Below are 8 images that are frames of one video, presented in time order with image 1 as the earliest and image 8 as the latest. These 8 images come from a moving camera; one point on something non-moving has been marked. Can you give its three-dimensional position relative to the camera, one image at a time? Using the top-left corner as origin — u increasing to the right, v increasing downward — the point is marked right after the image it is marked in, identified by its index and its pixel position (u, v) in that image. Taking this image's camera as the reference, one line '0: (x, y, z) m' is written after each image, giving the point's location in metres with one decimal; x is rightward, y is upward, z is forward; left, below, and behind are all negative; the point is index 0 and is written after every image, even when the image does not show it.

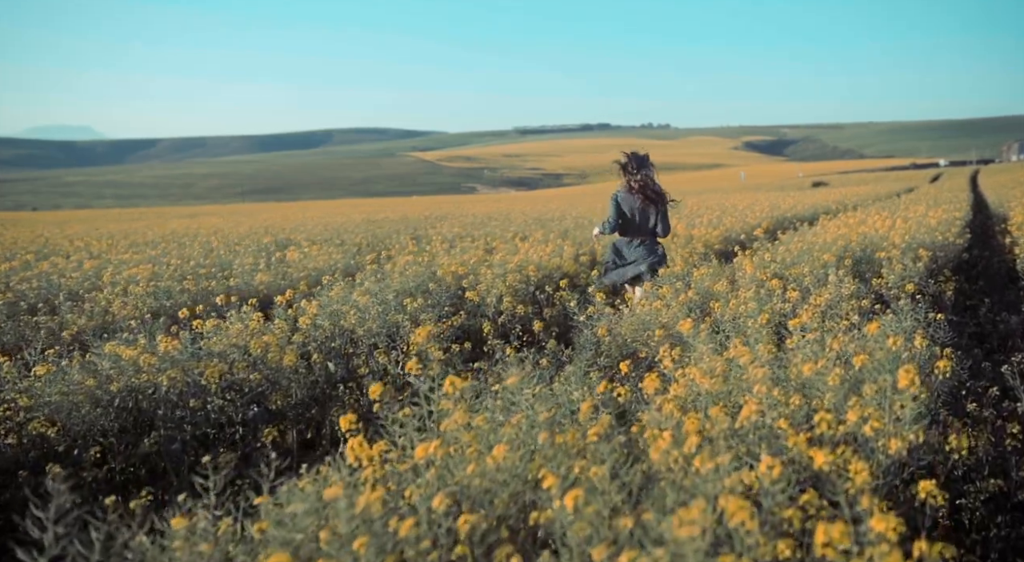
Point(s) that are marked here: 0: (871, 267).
0: (+3.5, +0.2, +7.3) m
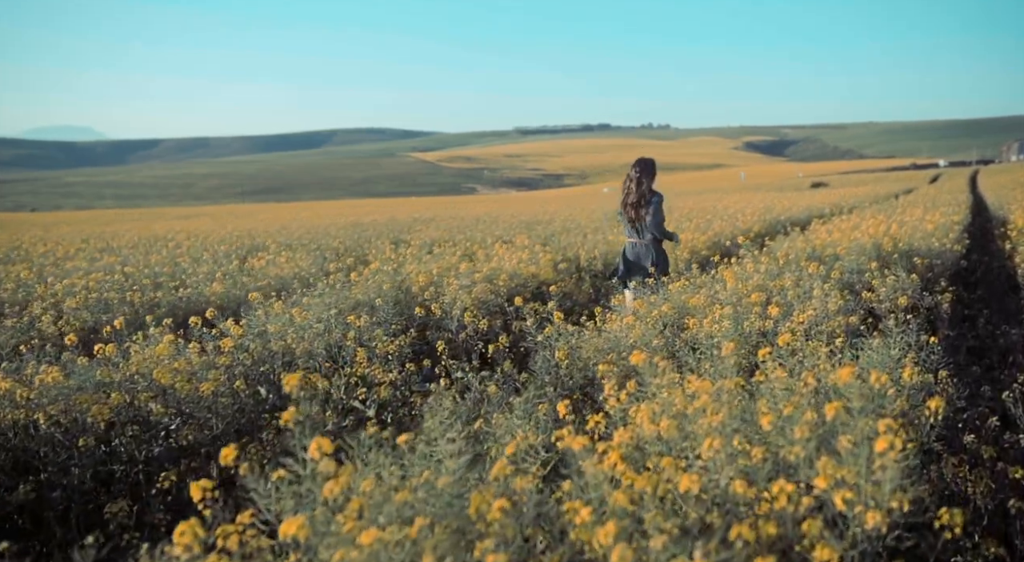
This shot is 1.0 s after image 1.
0: (+3.2, +0.1, +6.9) m
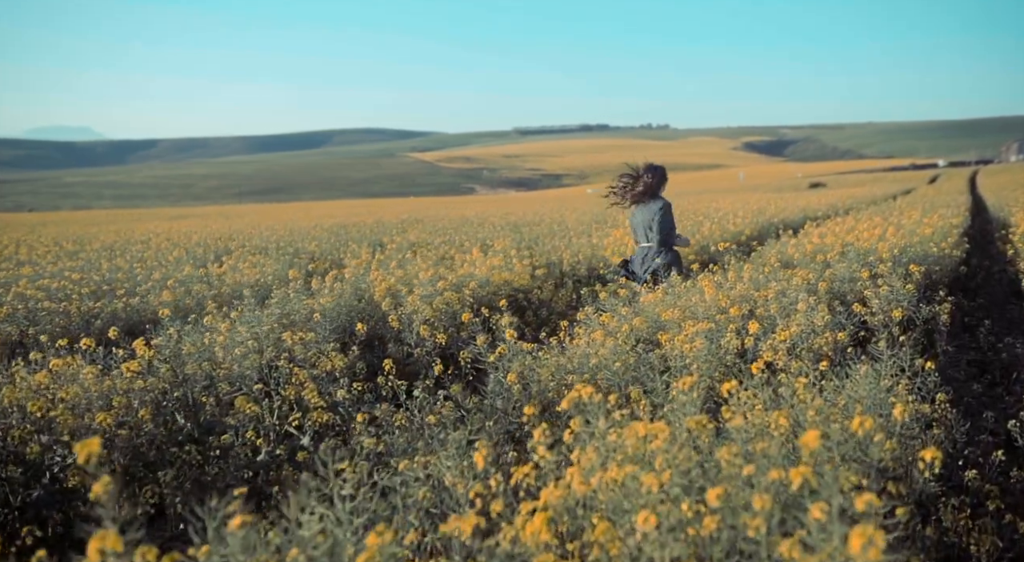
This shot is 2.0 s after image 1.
0: (+2.9, 0.0, +6.4) m
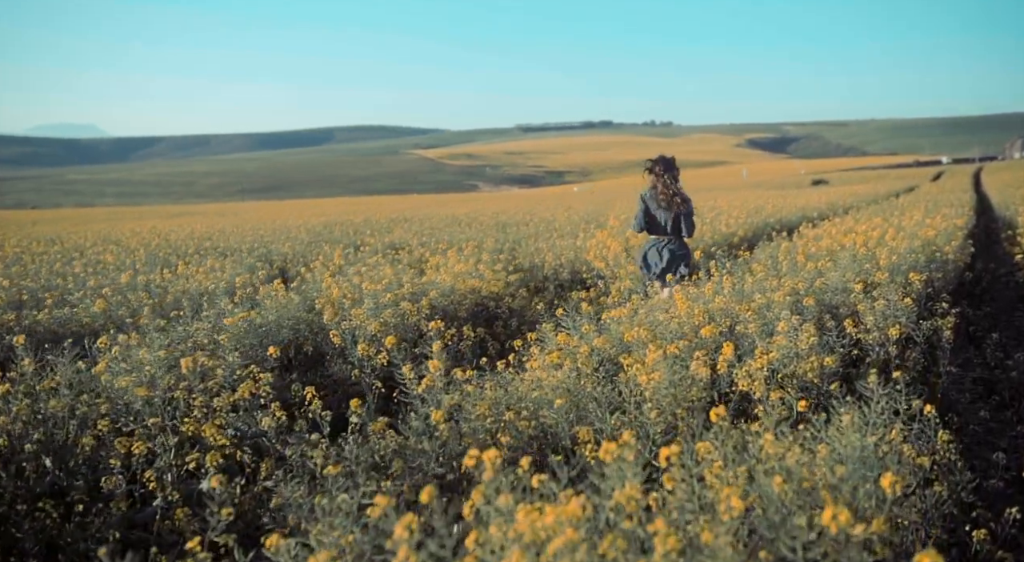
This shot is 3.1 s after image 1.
0: (+2.6, -0.1, +5.7) m
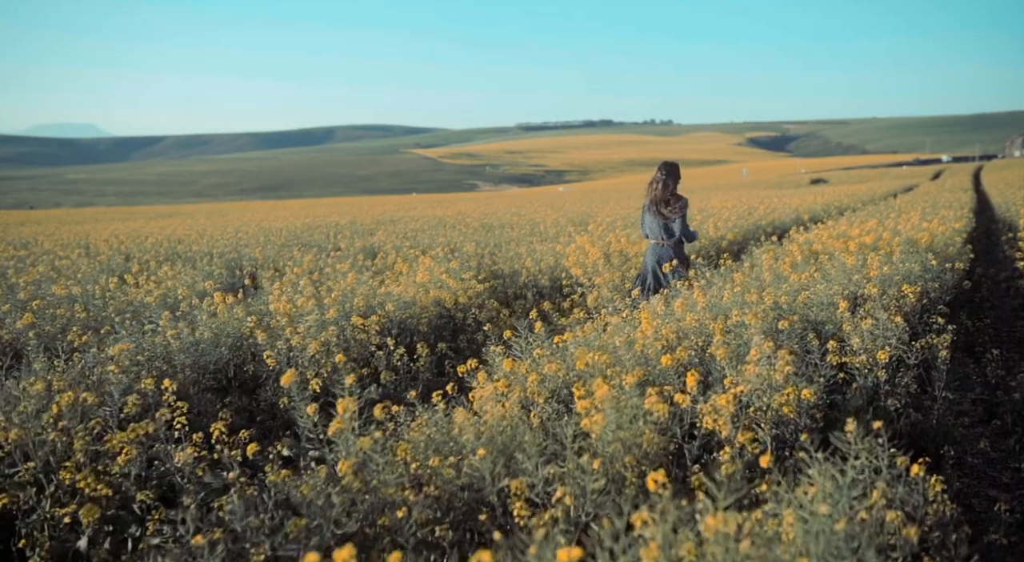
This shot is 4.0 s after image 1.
0: (+2.2, -0.2, +5.2) m
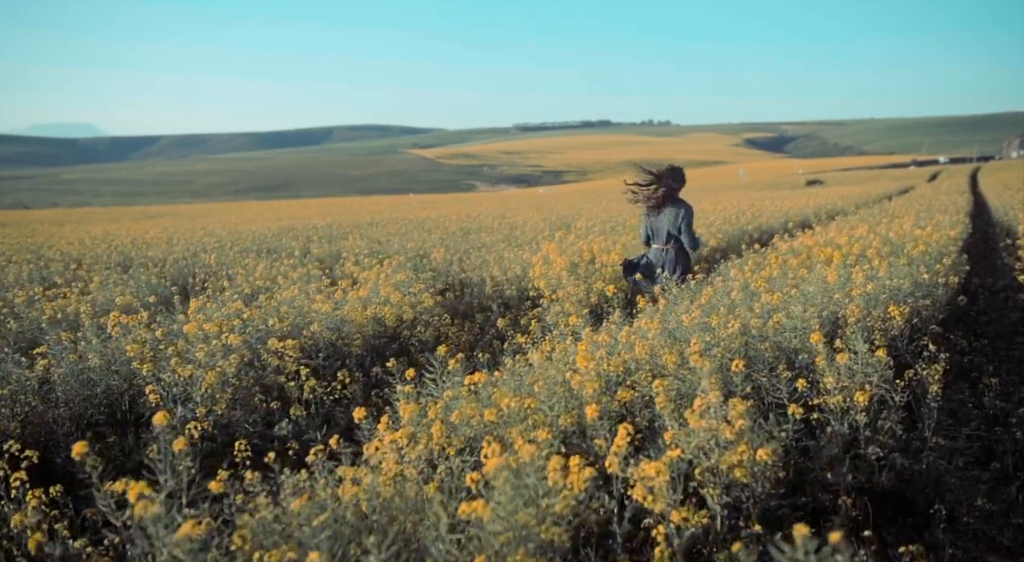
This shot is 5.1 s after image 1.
0: (+1.8, -0.4, +4.5) m
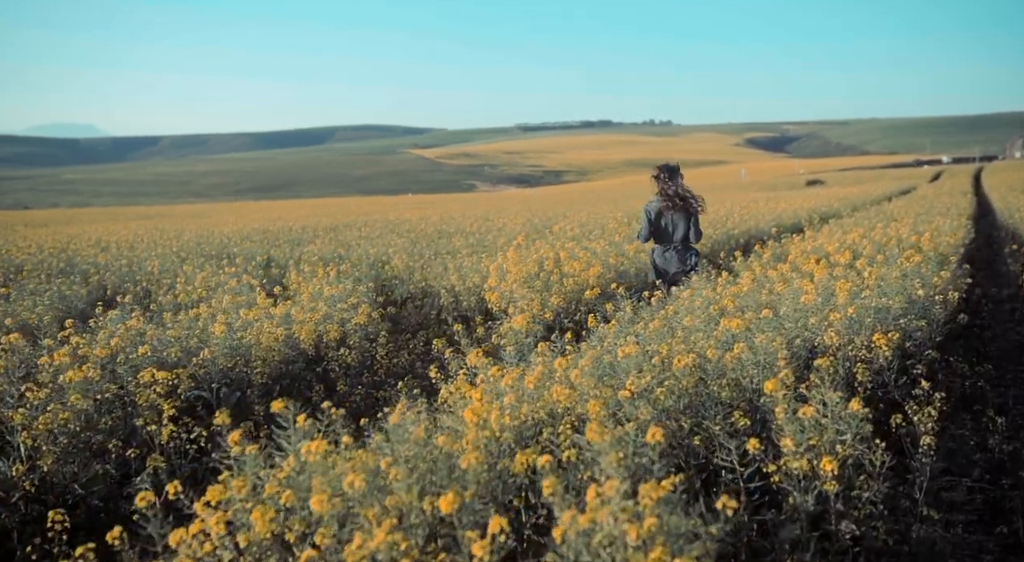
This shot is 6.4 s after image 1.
0: (+1.3, -0.5, +3.7) m
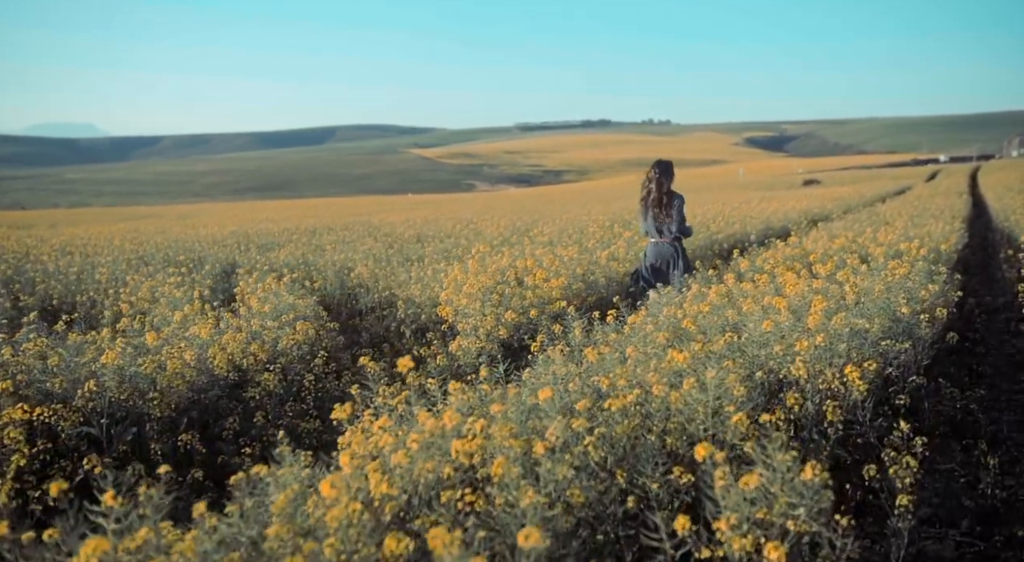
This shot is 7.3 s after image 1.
0: (+0.9, -0.6, +3.1) m
